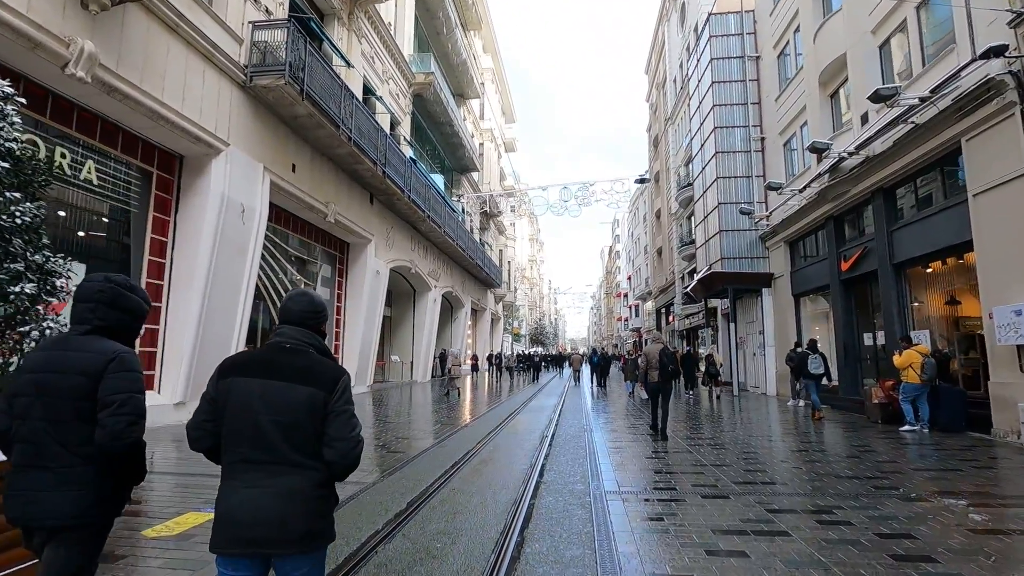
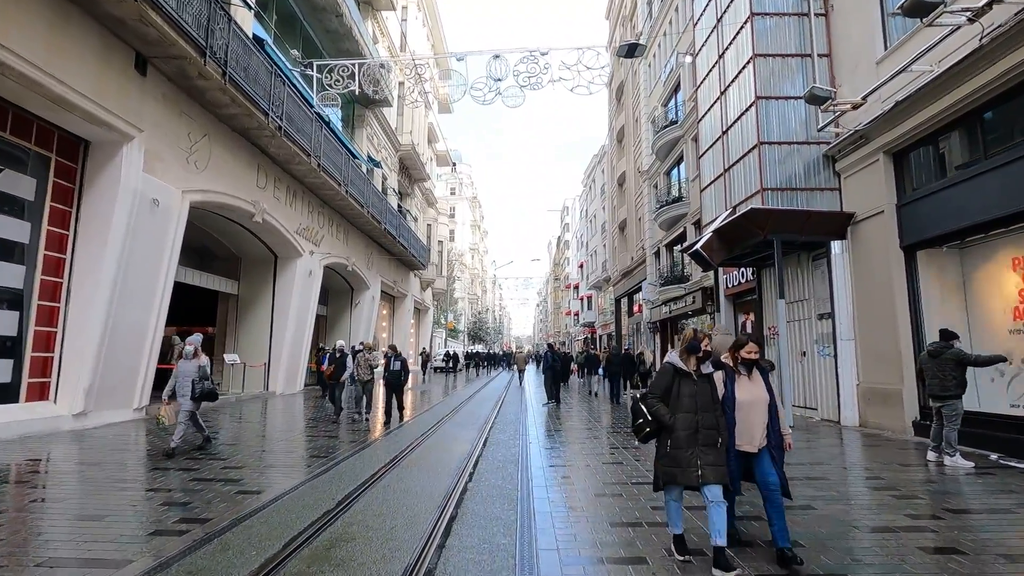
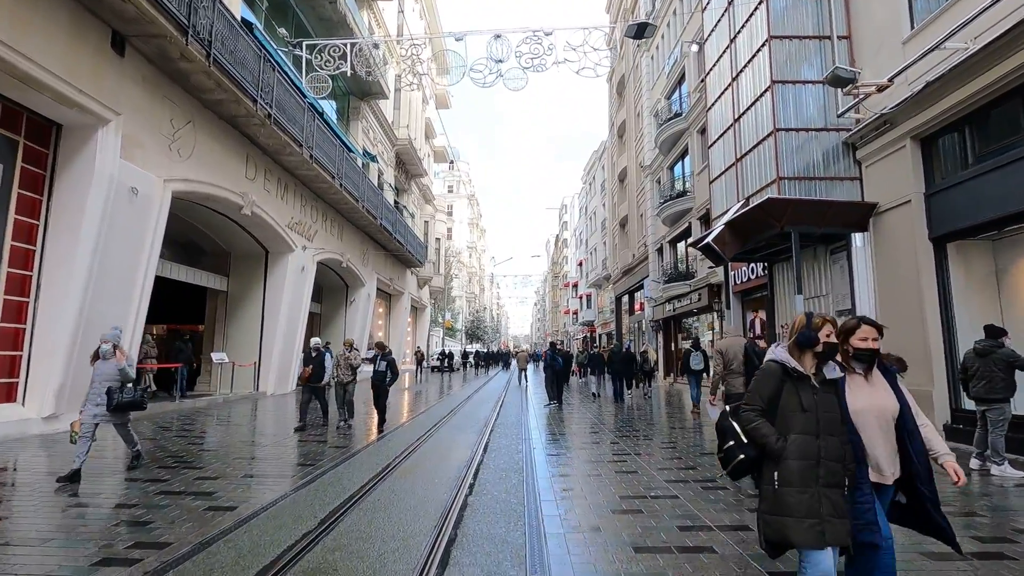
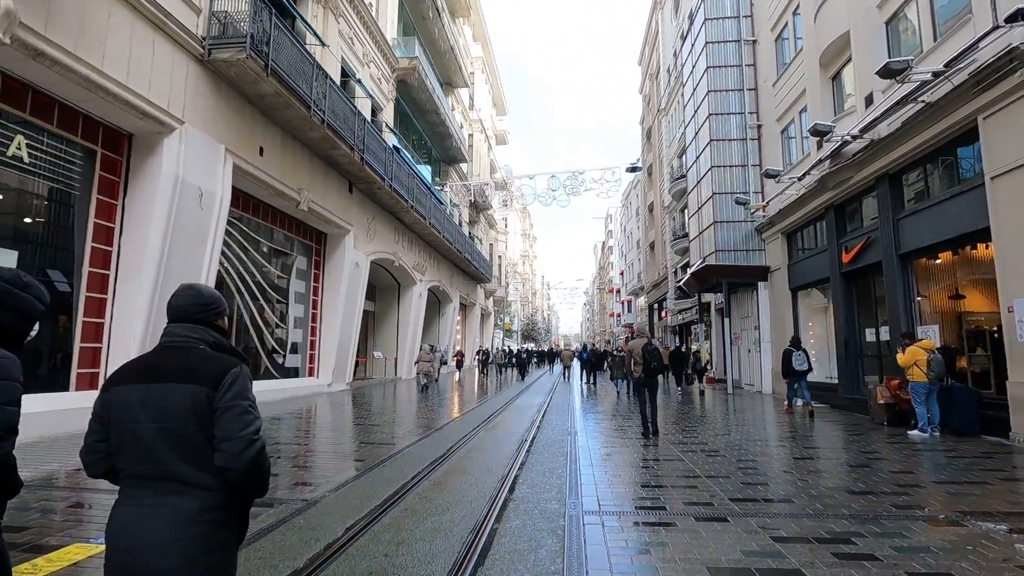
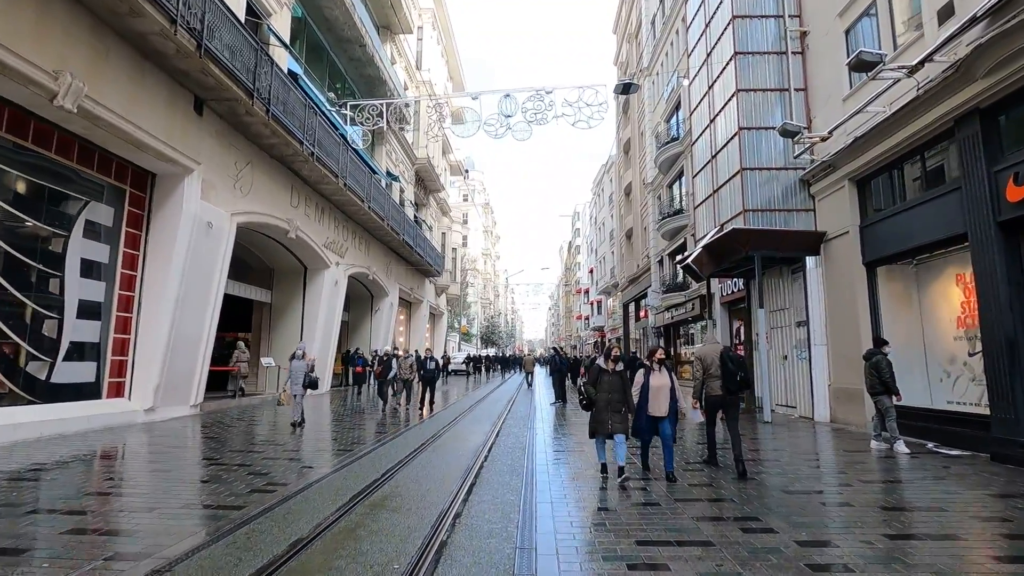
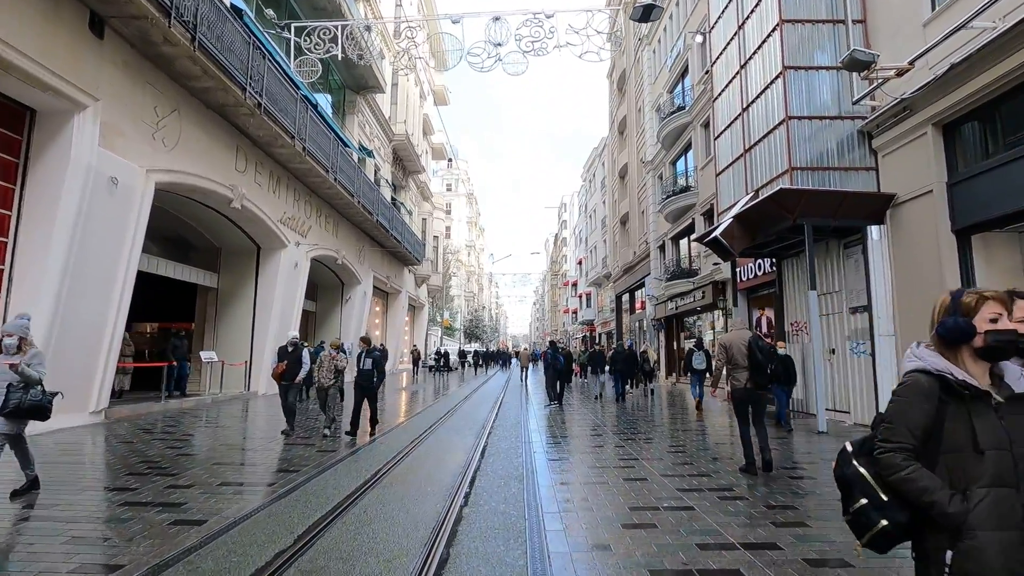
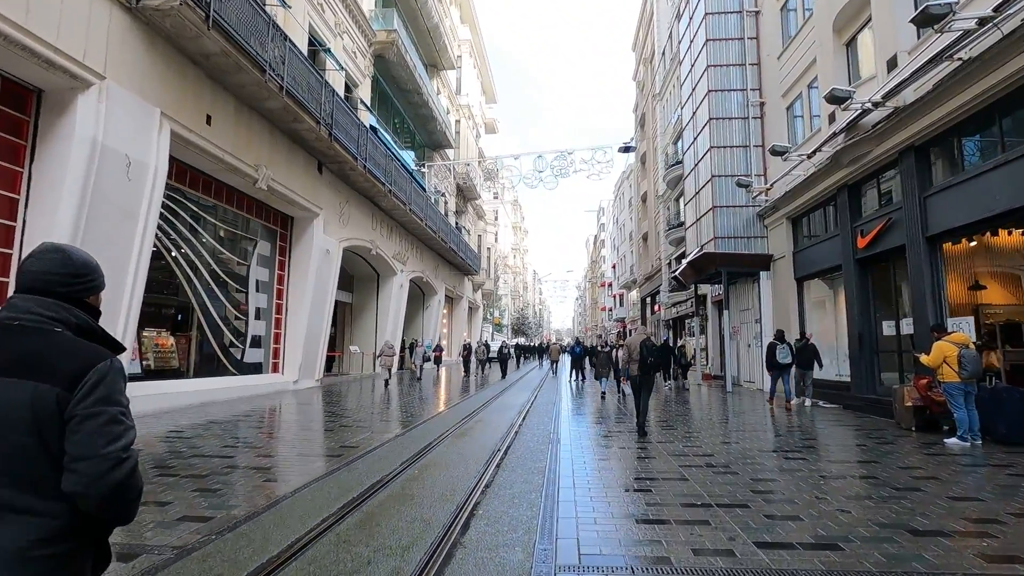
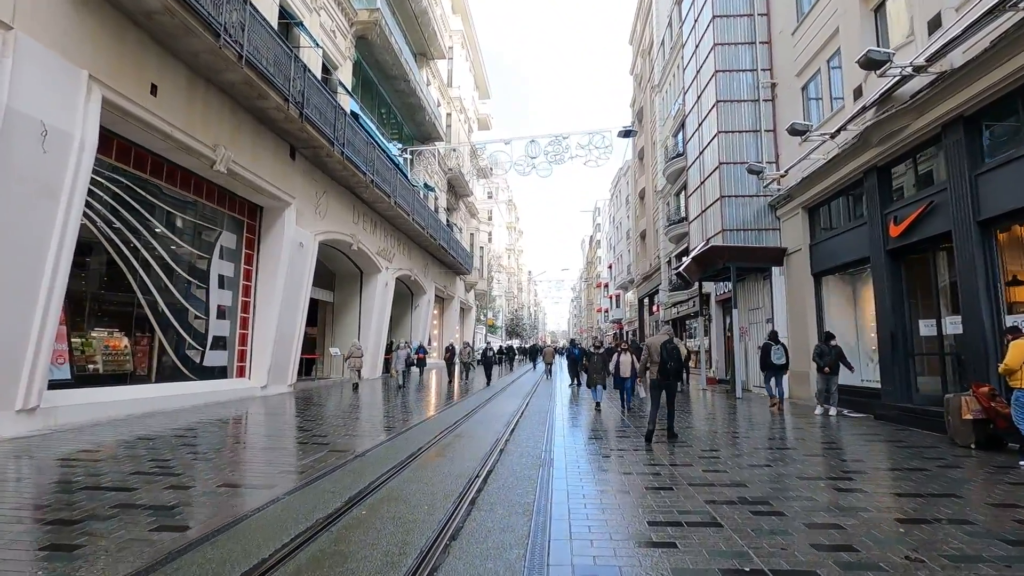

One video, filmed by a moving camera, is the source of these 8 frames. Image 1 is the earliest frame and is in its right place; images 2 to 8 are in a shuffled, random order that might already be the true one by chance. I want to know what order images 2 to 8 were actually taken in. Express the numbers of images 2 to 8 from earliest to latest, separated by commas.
4, 7, 8, 5, 2, 3, 6
